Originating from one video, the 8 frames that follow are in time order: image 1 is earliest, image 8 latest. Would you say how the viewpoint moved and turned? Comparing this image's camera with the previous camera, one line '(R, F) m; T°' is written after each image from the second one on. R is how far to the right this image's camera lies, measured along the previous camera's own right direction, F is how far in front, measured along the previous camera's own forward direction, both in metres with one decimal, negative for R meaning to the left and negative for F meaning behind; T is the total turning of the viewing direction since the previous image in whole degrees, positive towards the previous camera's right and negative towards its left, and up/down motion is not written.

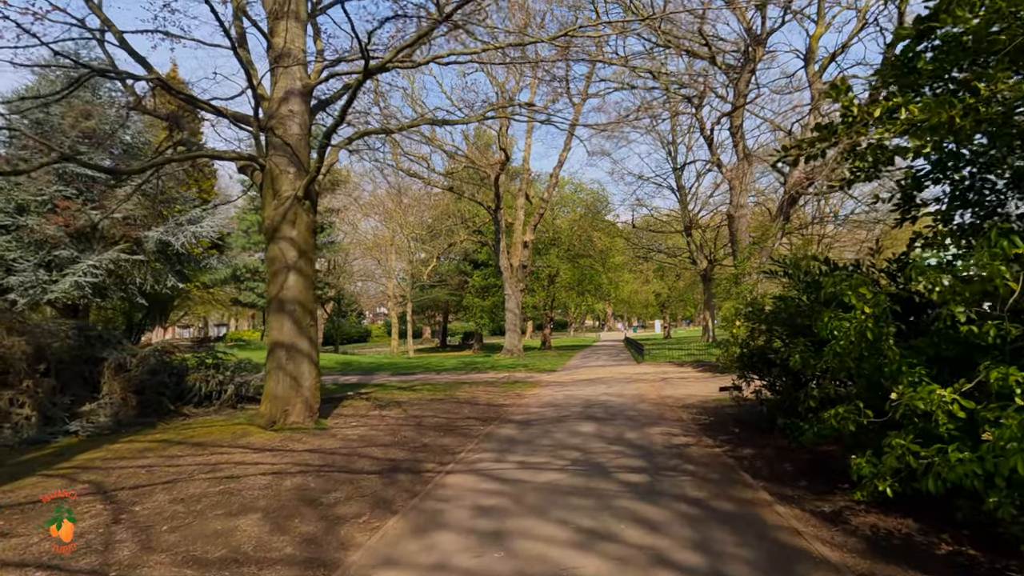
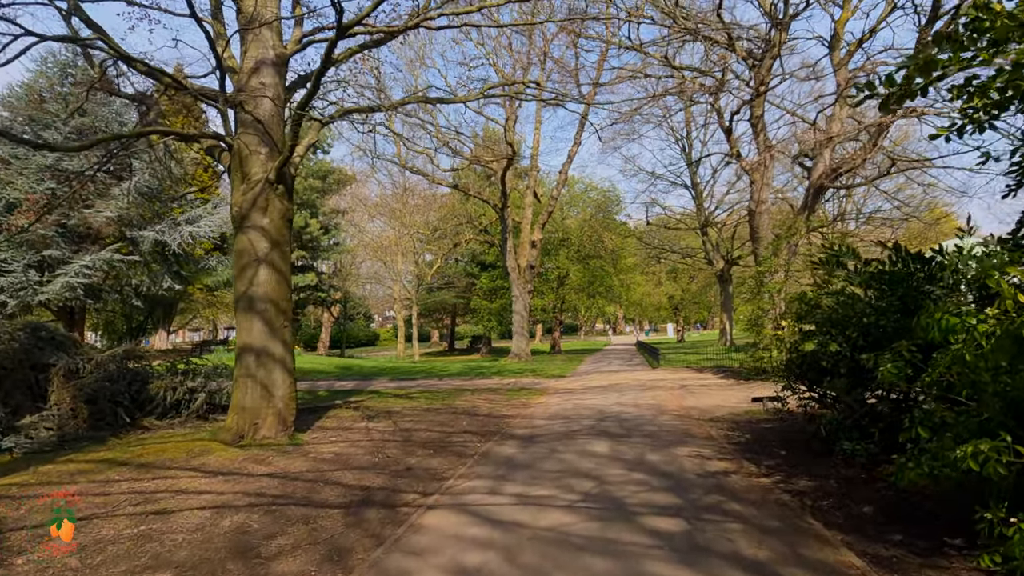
(+0.1, +1.2) m; -1°
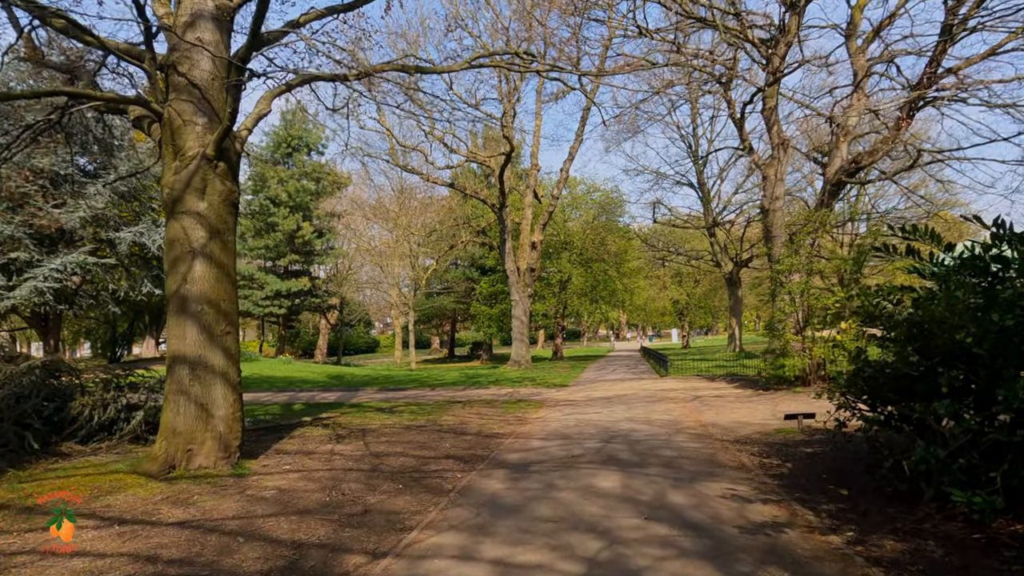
(+0.2, +1.4) m; 0°
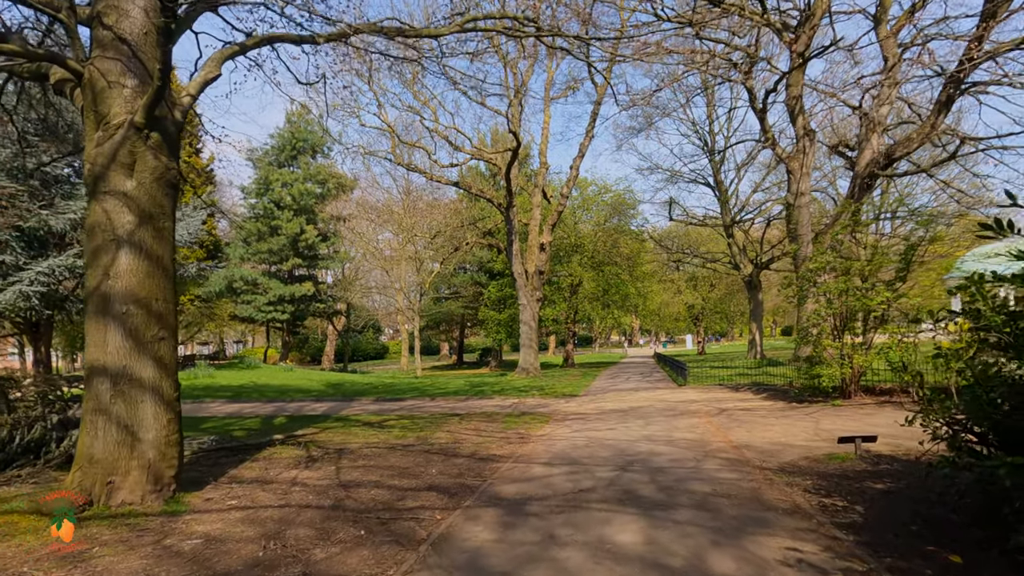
(+0.2, +1.3) m; -1°
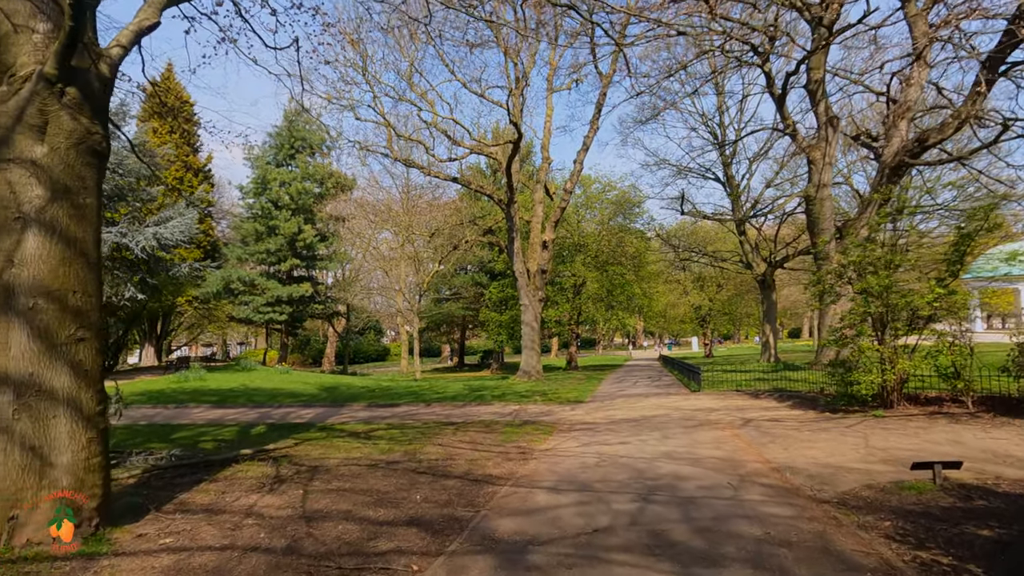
(0.0, +1.1) m; 0°
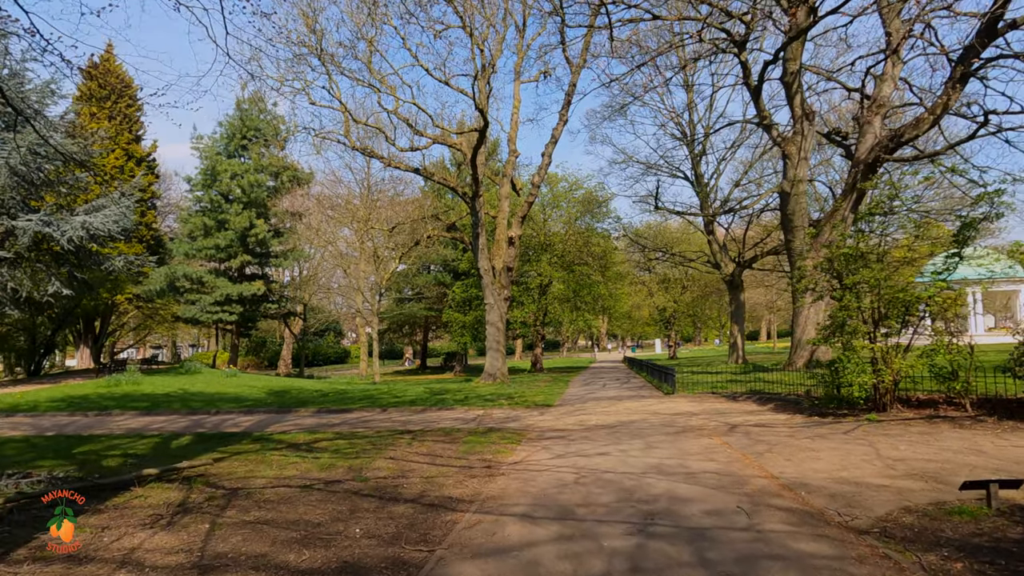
(0.0, +1.2) m; +4°
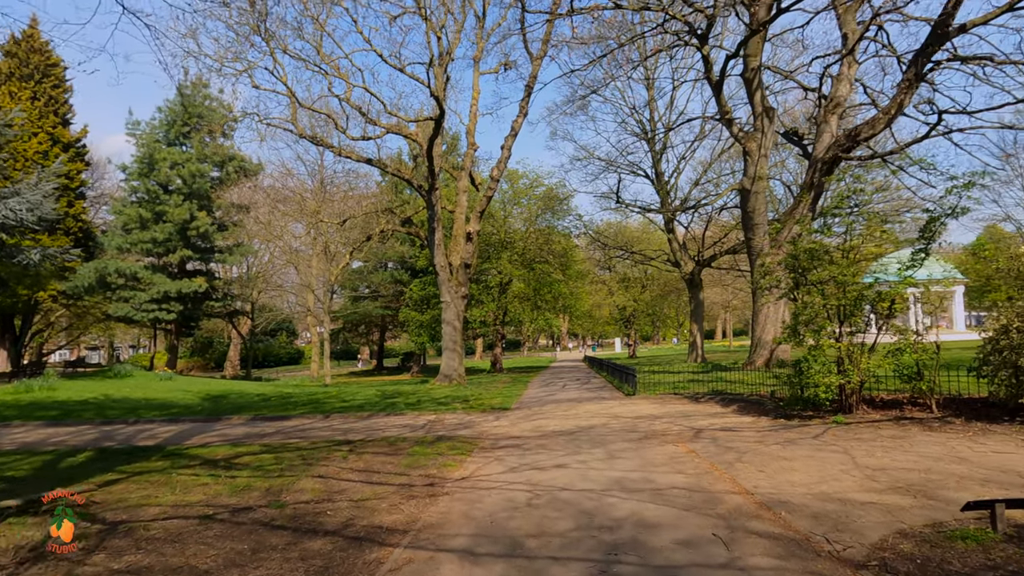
(+0.2, +0.8) m; +4°
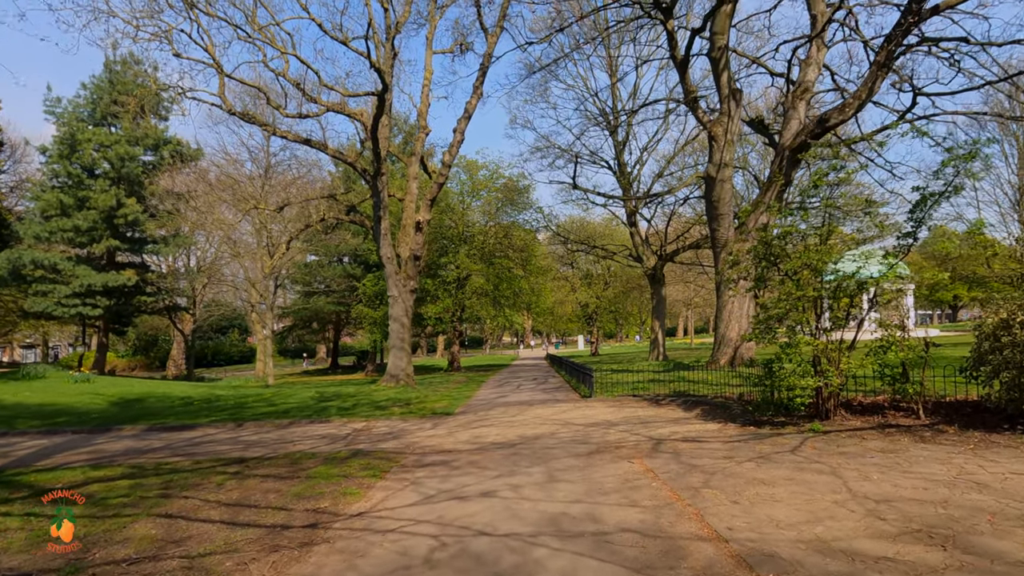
(+0.5, +1.4) m; +4°
